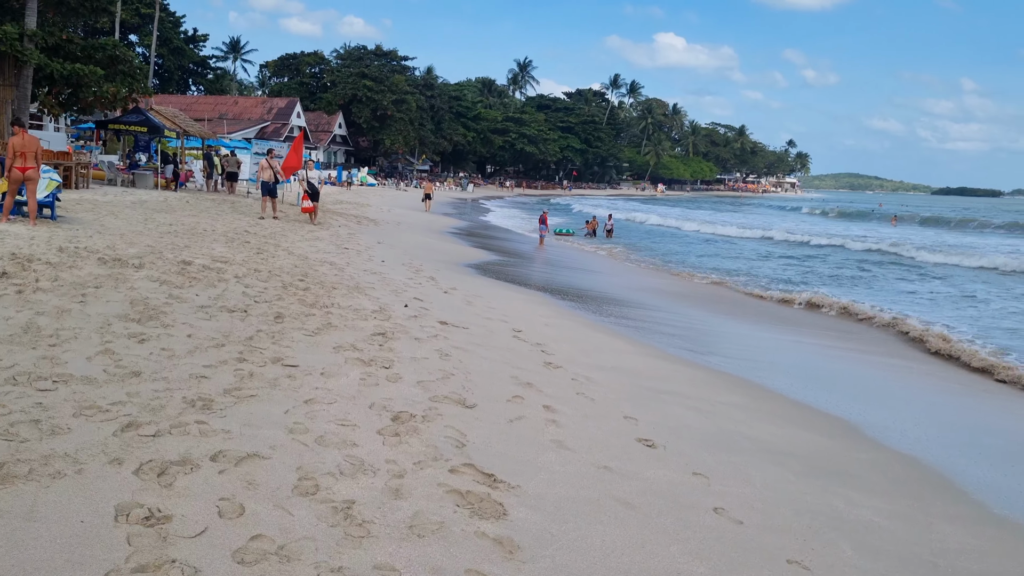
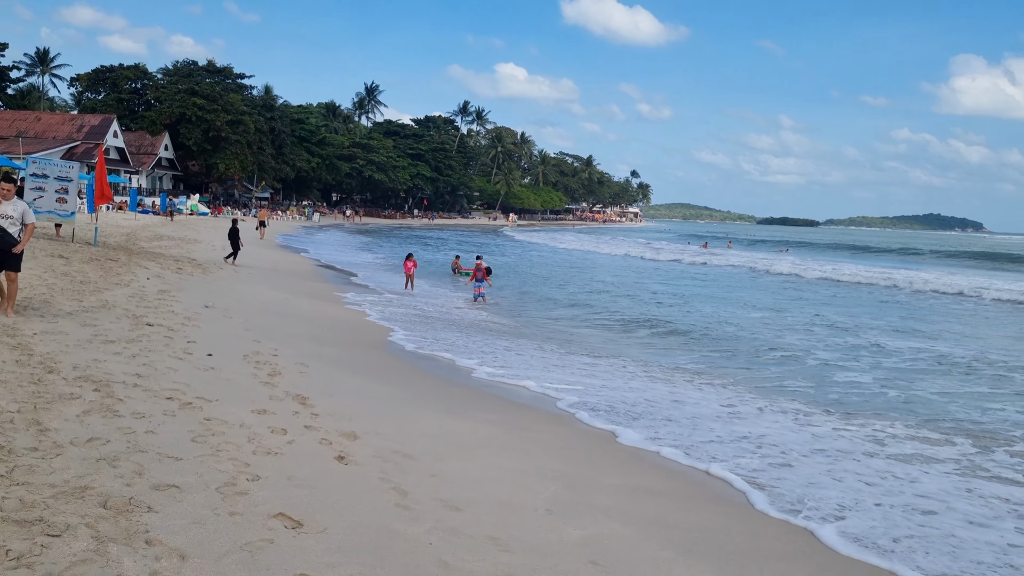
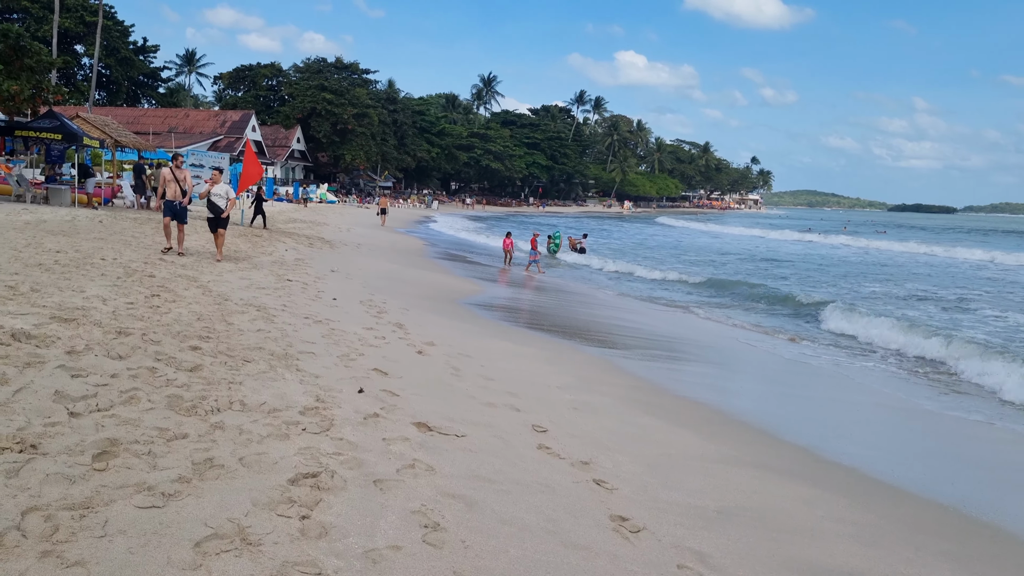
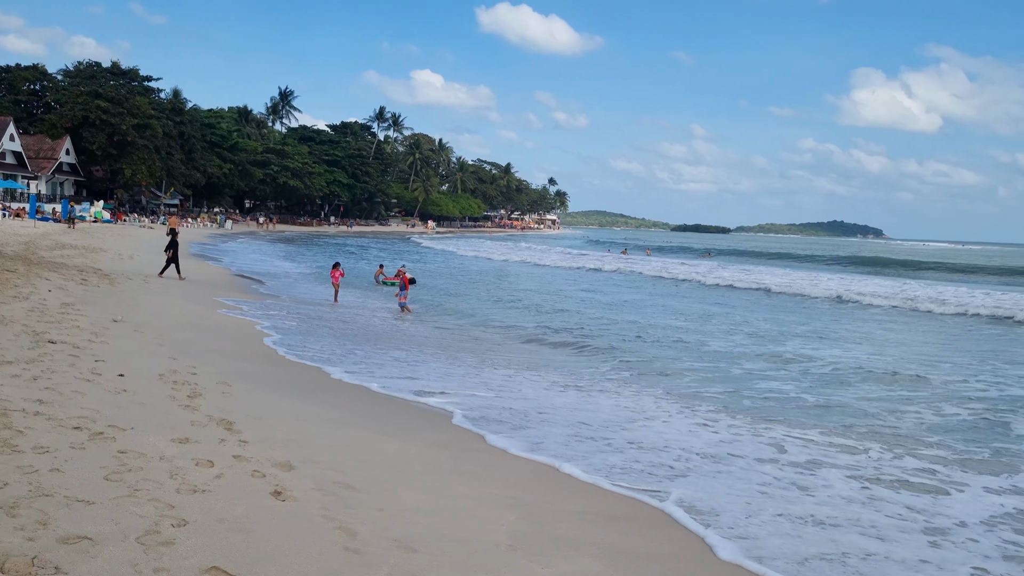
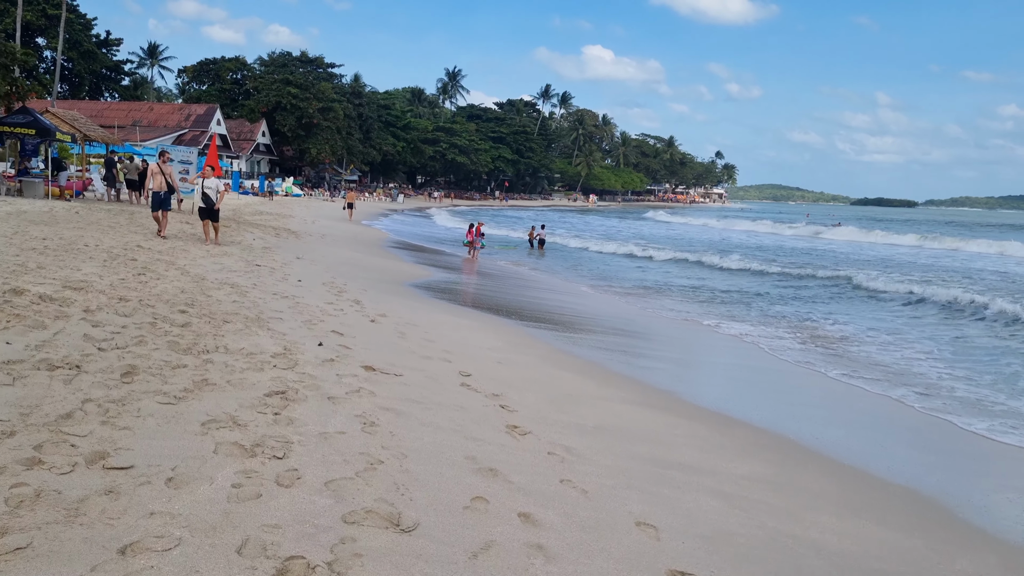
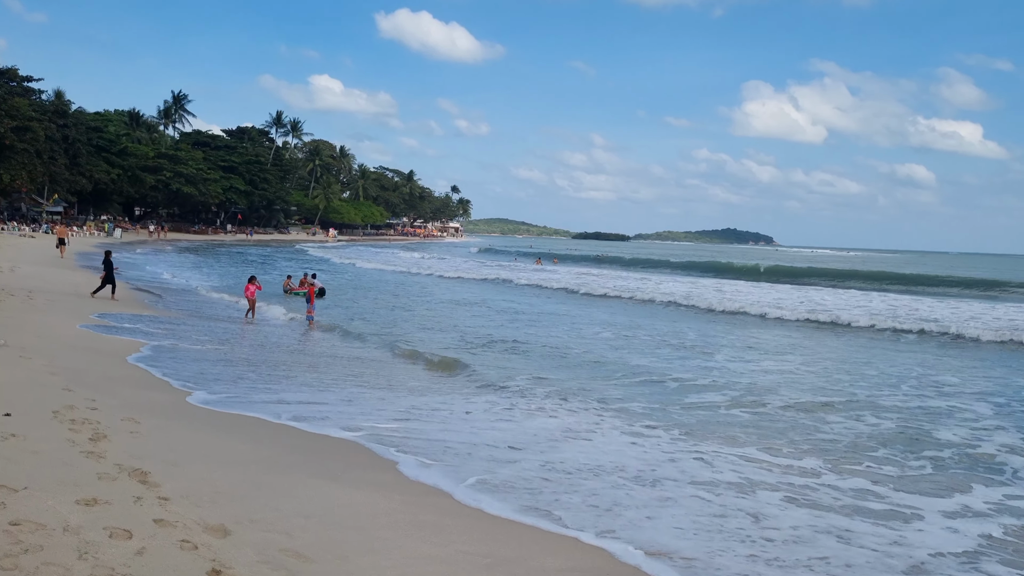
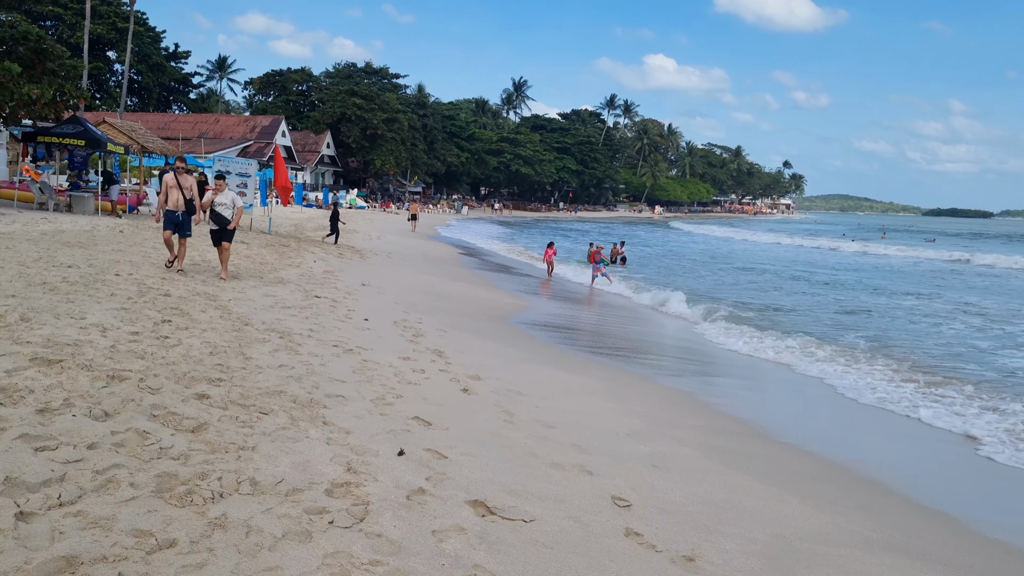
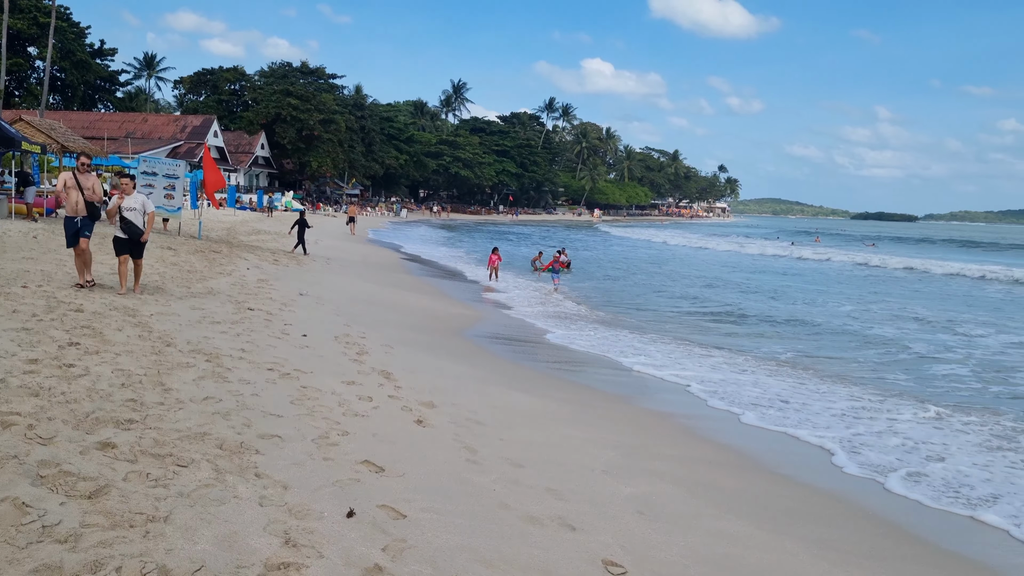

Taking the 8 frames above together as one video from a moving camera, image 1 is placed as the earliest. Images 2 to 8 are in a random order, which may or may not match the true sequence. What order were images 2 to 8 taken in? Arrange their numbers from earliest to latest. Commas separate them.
5, 3, 7, 8, 2, 4, 6
